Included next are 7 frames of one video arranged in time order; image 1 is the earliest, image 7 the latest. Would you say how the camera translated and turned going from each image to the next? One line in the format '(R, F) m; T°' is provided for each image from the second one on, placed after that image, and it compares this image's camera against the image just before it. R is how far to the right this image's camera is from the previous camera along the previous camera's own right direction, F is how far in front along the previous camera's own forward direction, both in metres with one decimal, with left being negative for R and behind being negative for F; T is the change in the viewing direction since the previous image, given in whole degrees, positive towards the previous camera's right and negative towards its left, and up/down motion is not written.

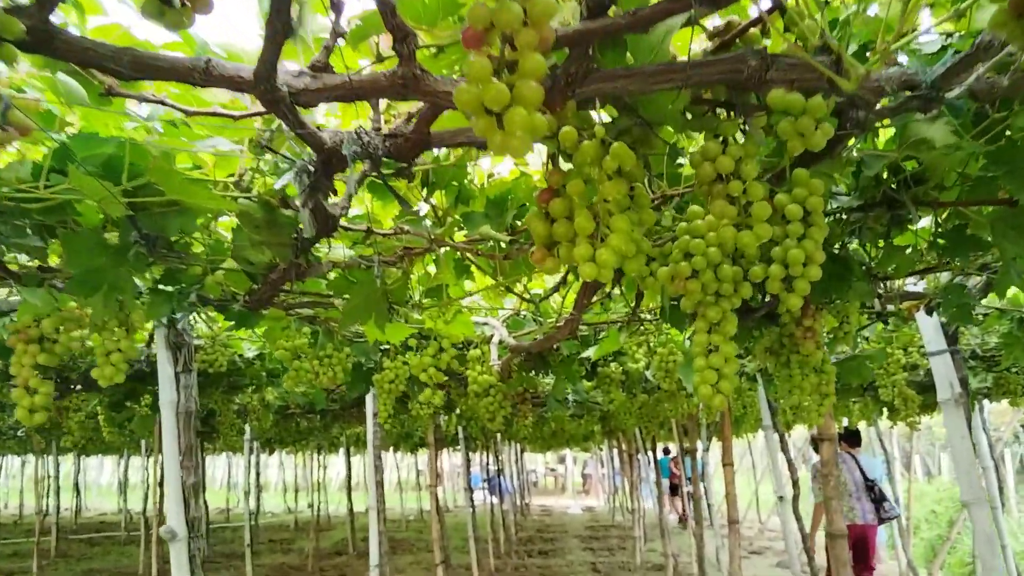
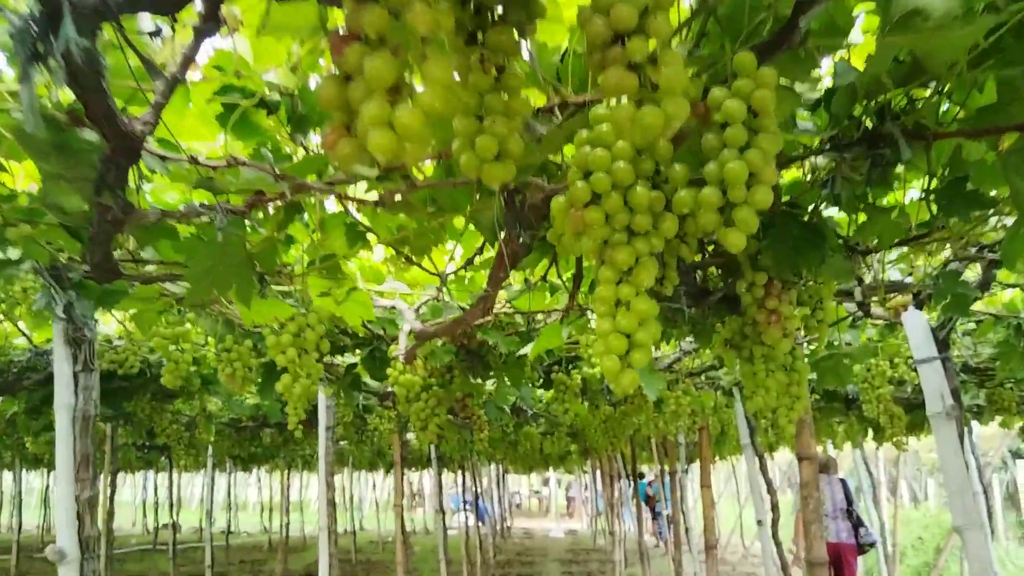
(+0.2, +0.5) m; +1°
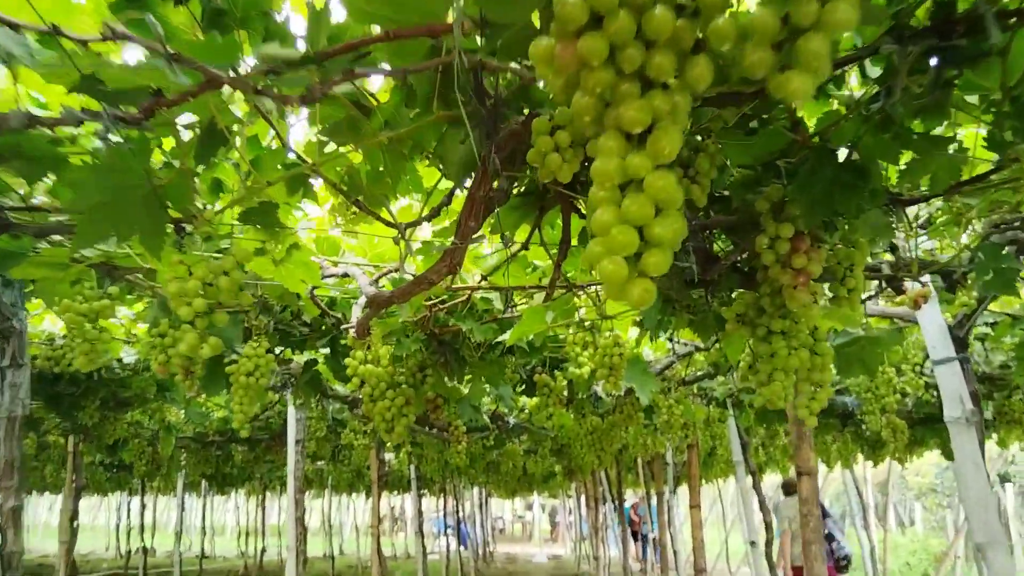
(0.0, +0.4) m; +1°
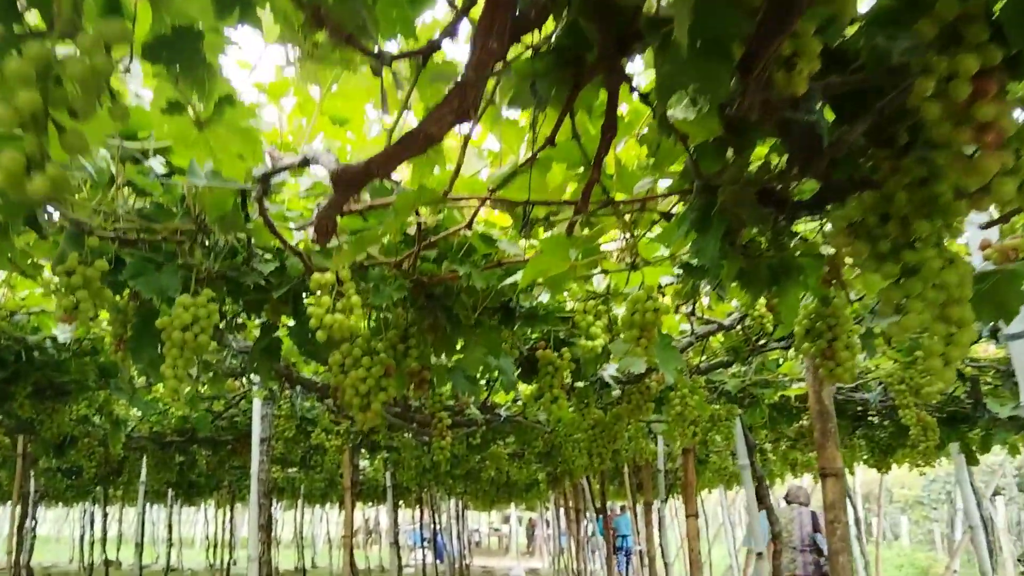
(-0.1, +0.7) m; +1°
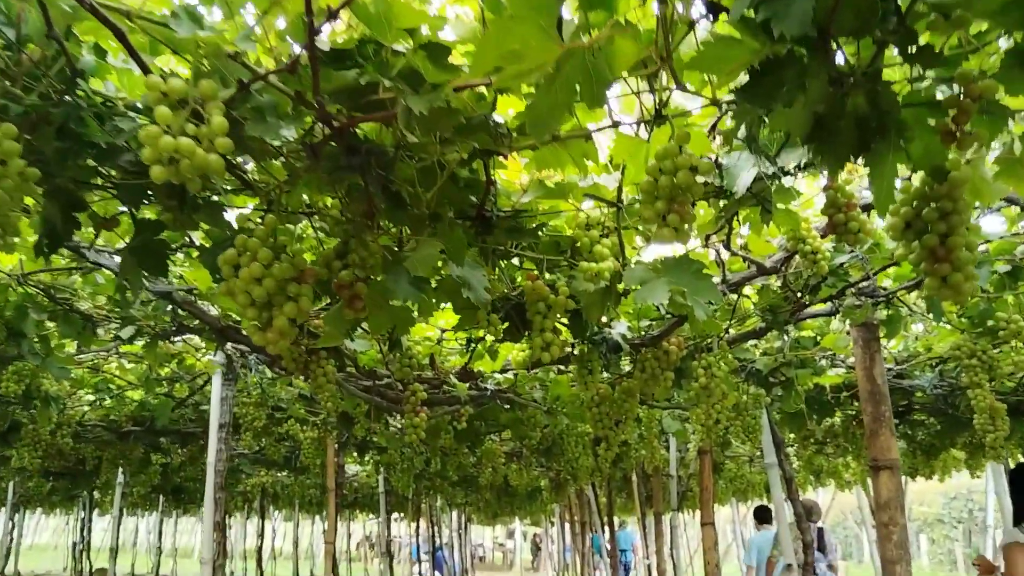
(+0.1, +0.9) m; -1°
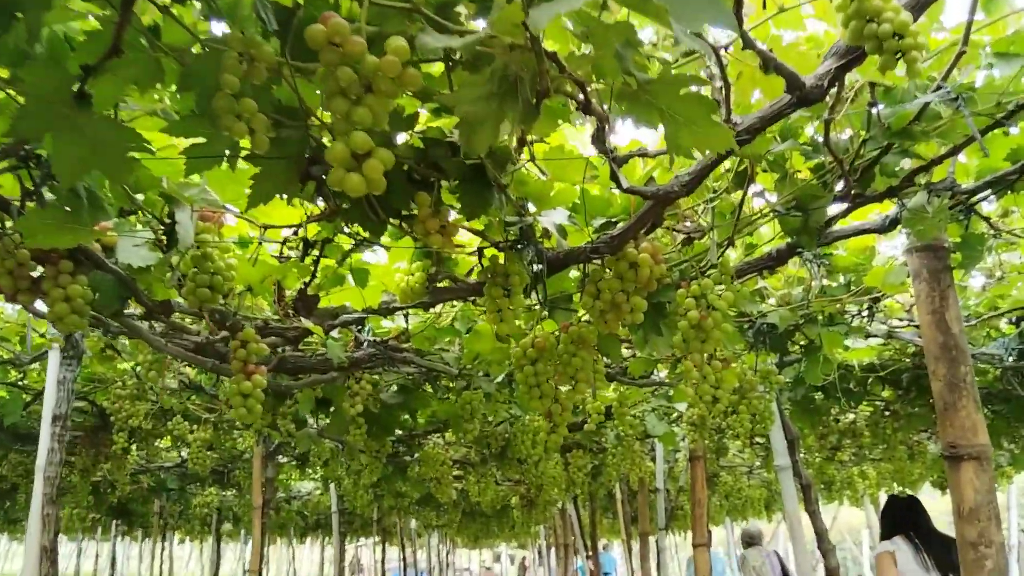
(+0.3, +1.5) m; +1°
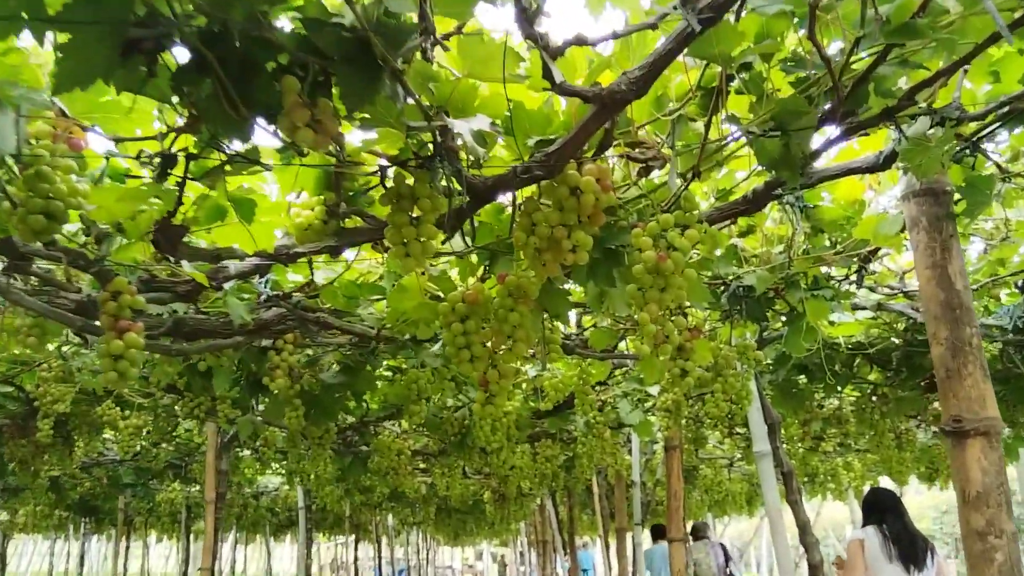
(+0.1, +0.4) m; +1°
